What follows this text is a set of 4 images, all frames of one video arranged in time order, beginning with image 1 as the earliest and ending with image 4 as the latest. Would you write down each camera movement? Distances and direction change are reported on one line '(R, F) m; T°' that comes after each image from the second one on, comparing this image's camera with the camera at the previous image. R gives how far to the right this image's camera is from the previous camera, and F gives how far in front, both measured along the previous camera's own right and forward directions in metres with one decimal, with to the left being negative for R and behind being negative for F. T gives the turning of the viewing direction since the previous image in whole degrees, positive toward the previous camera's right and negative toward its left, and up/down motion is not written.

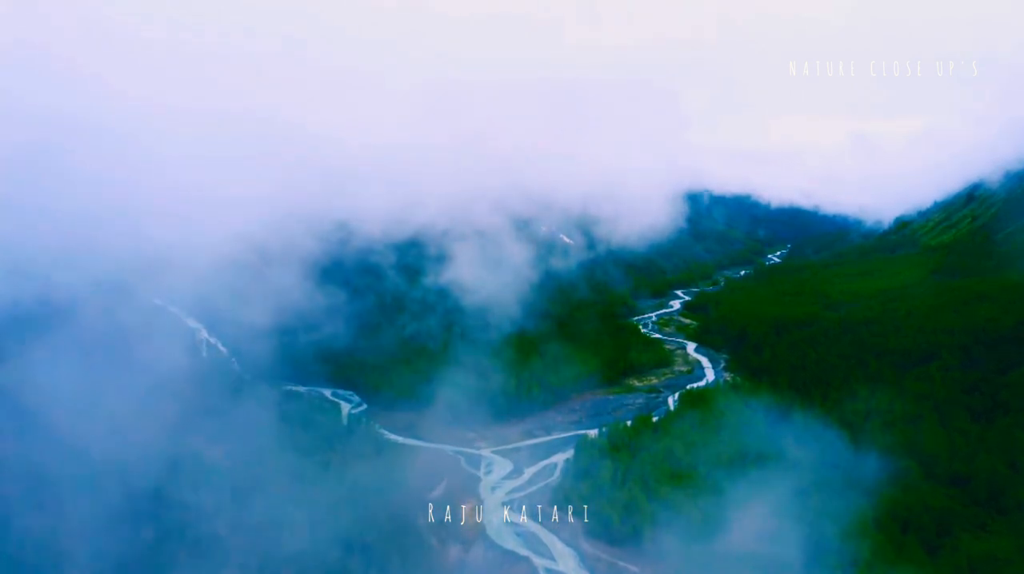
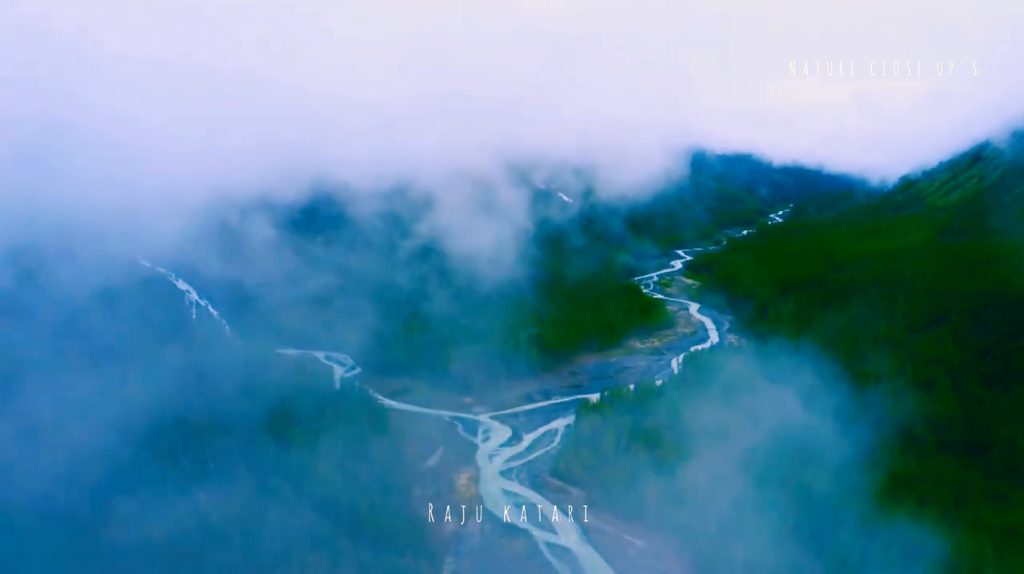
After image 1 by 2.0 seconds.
(+1.0, +1.3) m; -4°
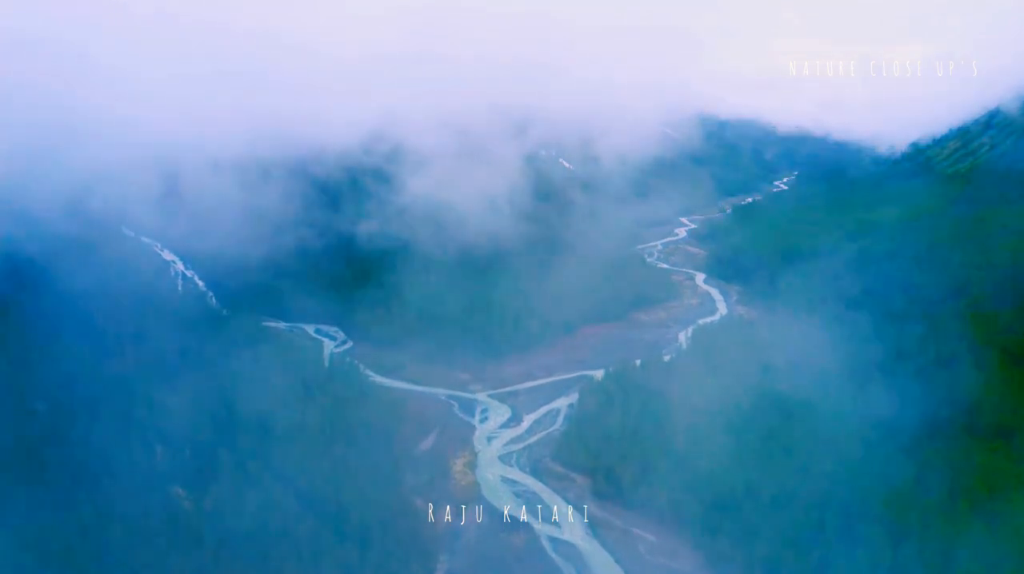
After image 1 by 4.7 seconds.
(0.0, +3.1) m; 0°
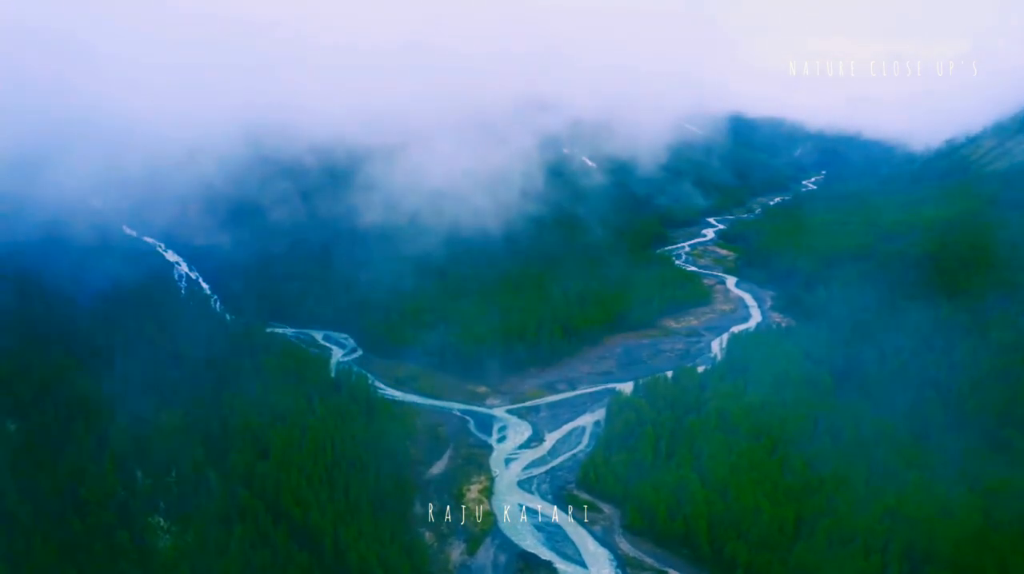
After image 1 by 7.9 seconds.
(0.0, +3.8) m; -1°
